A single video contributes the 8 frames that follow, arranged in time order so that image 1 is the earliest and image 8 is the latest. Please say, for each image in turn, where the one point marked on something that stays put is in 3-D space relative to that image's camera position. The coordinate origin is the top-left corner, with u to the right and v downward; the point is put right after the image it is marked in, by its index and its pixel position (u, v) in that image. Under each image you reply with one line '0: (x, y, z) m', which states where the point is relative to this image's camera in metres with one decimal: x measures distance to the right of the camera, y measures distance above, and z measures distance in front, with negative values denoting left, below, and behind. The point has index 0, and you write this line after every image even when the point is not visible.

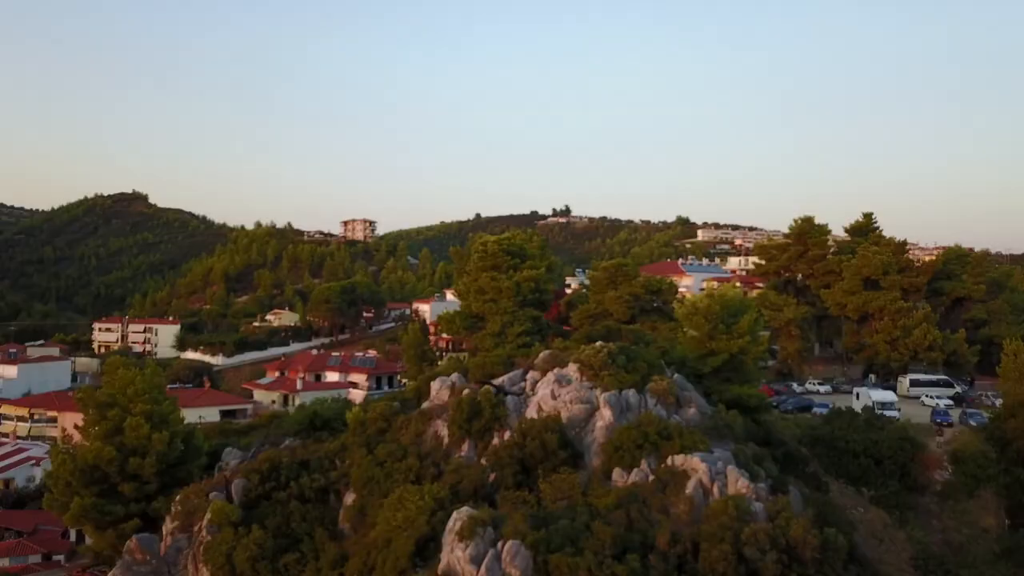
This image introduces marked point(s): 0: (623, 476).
0: (+1.7, -2.9, +14.3) m
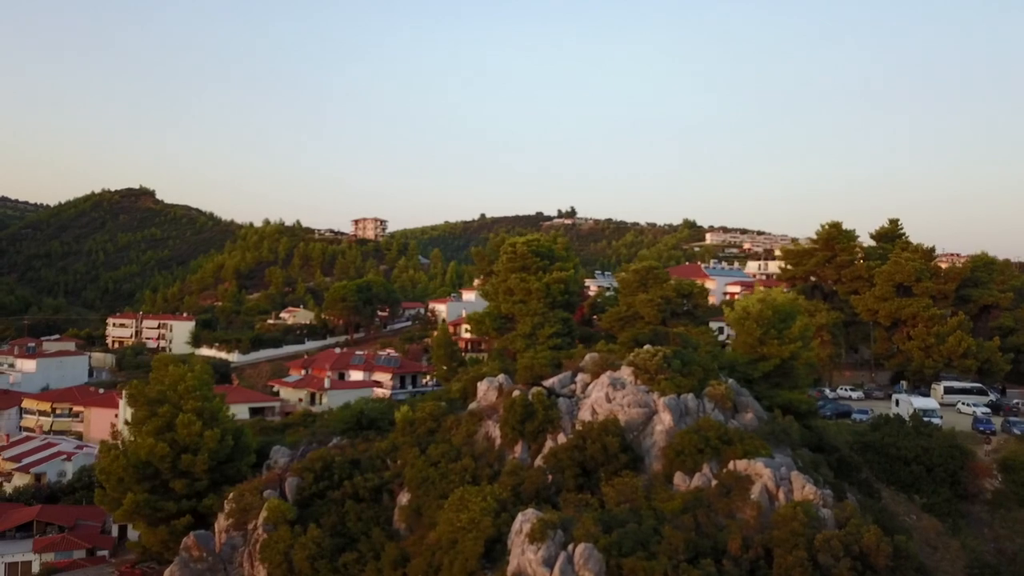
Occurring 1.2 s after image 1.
0: (+2.6, -2.9, +14.3) m
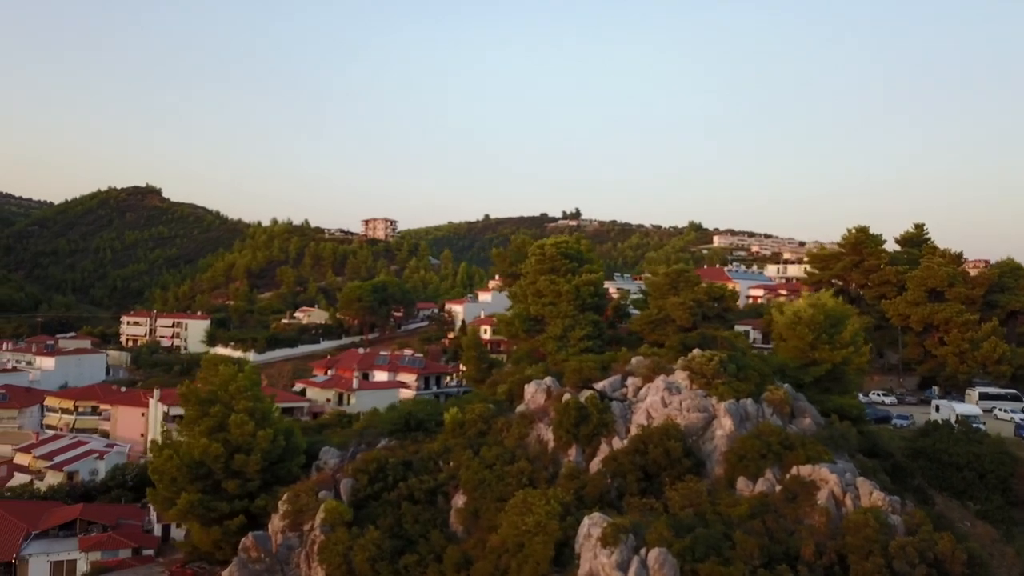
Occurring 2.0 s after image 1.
0: (+3.6, -3.0, +14.3) m
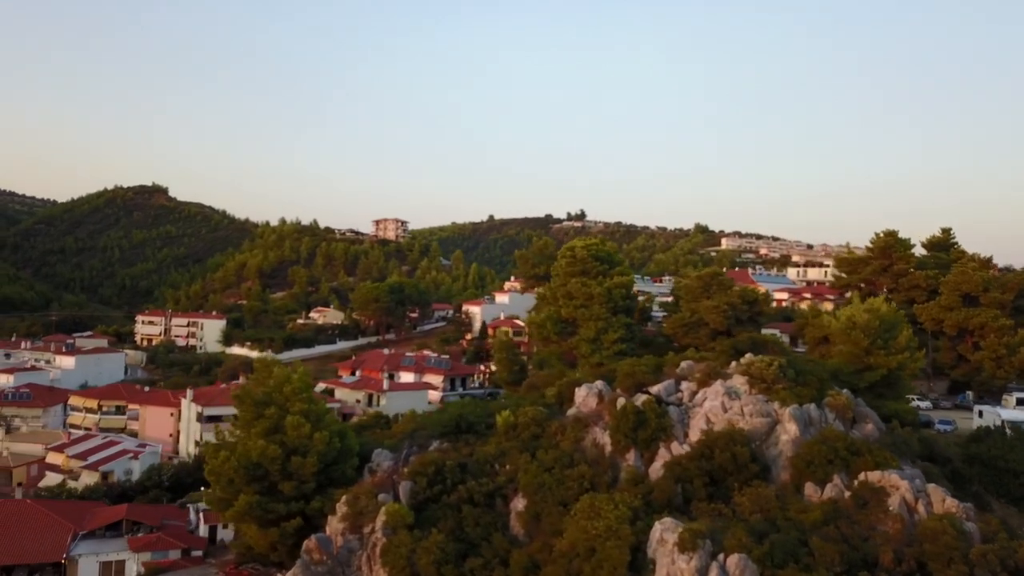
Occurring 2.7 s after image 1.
0: (+4.6, -3.1, +14.2) m
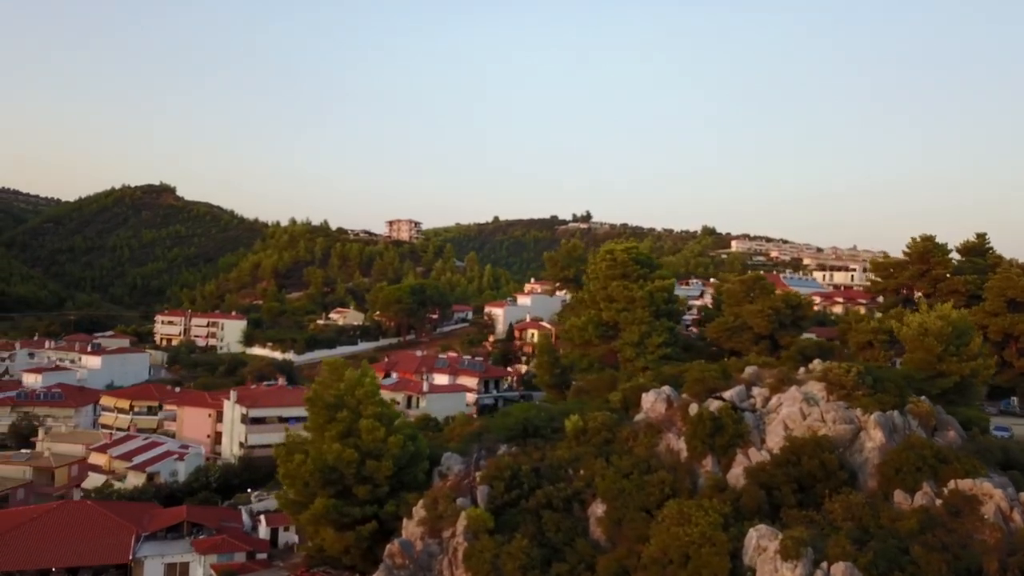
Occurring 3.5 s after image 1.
0: (+6.0, -3.2, +14.2) m
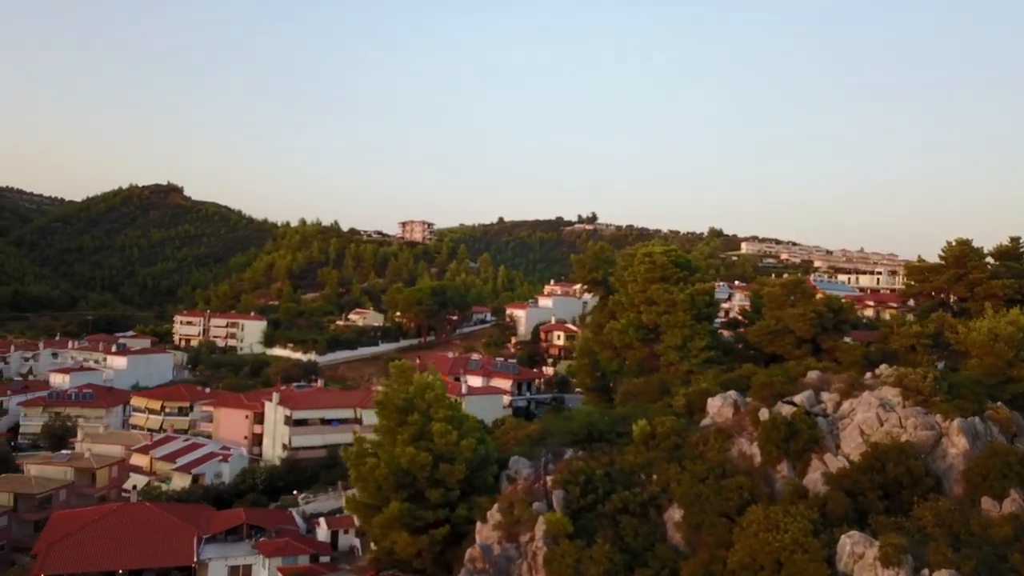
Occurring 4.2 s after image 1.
0: (+7.3, -3.3, +14.2) m
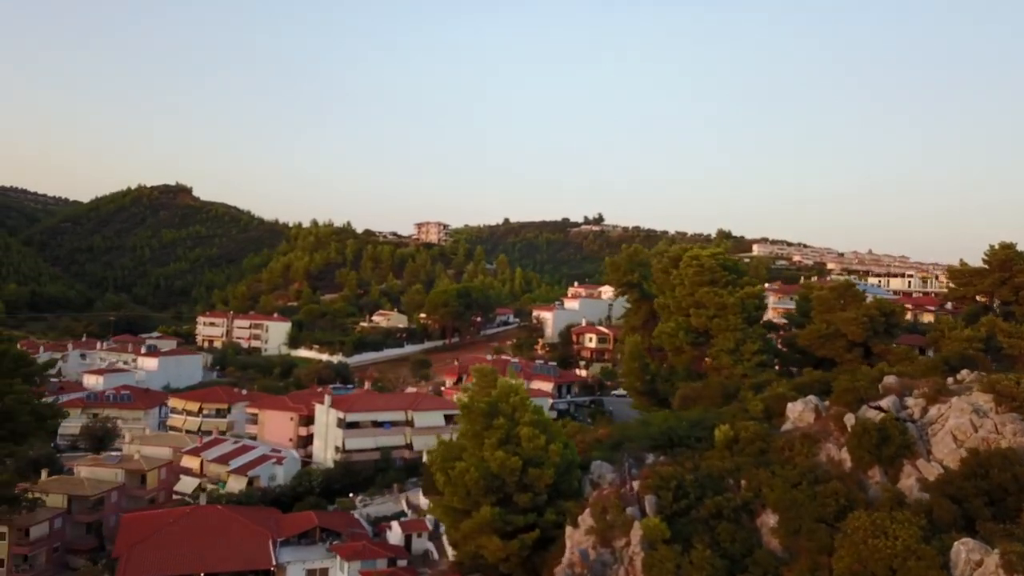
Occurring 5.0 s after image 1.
0: (+8.9, -3.4, +14.2) m
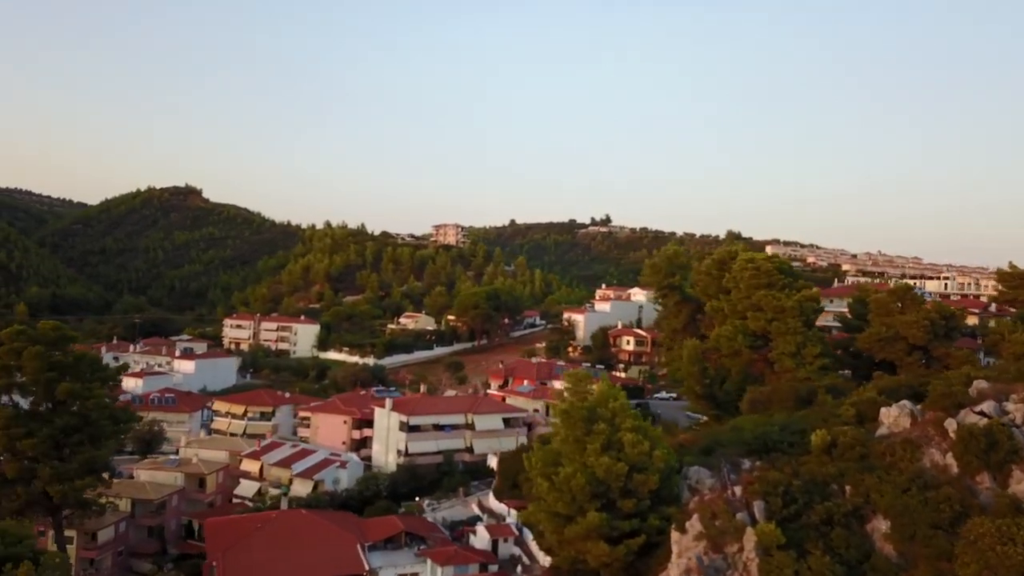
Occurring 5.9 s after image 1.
0: (+10.8, -3.5, +14.1) m
